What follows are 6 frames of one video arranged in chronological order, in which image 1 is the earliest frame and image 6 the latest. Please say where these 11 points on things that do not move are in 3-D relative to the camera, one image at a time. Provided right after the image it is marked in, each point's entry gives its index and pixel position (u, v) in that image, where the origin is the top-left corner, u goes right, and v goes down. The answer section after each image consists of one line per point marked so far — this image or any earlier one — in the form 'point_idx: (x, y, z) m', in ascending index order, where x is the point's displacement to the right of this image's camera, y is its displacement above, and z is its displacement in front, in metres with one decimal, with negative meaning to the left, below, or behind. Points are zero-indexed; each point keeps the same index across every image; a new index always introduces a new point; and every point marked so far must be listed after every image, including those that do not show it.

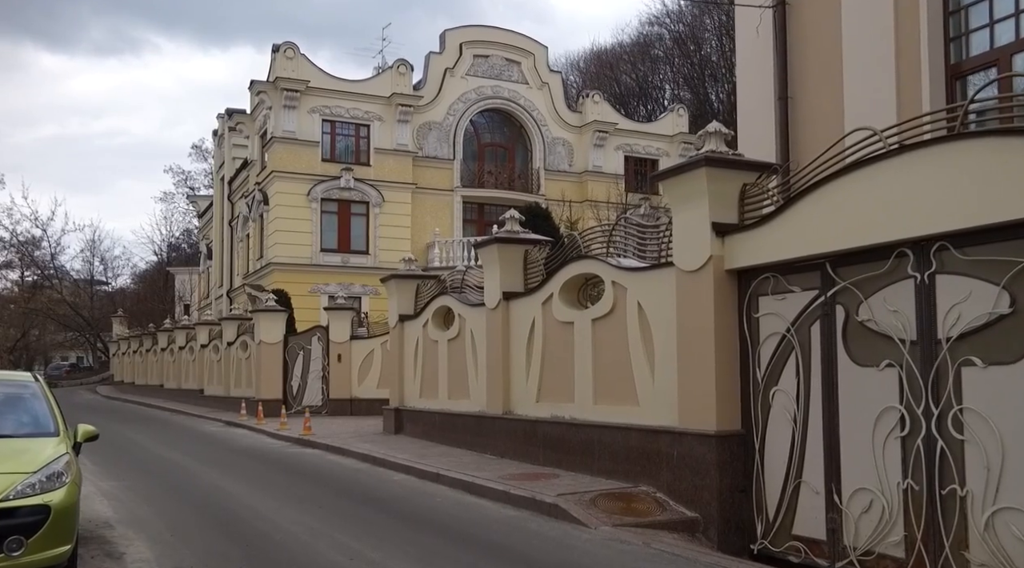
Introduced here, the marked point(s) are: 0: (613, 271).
0: (+1.2, +0.2, +11.4) m
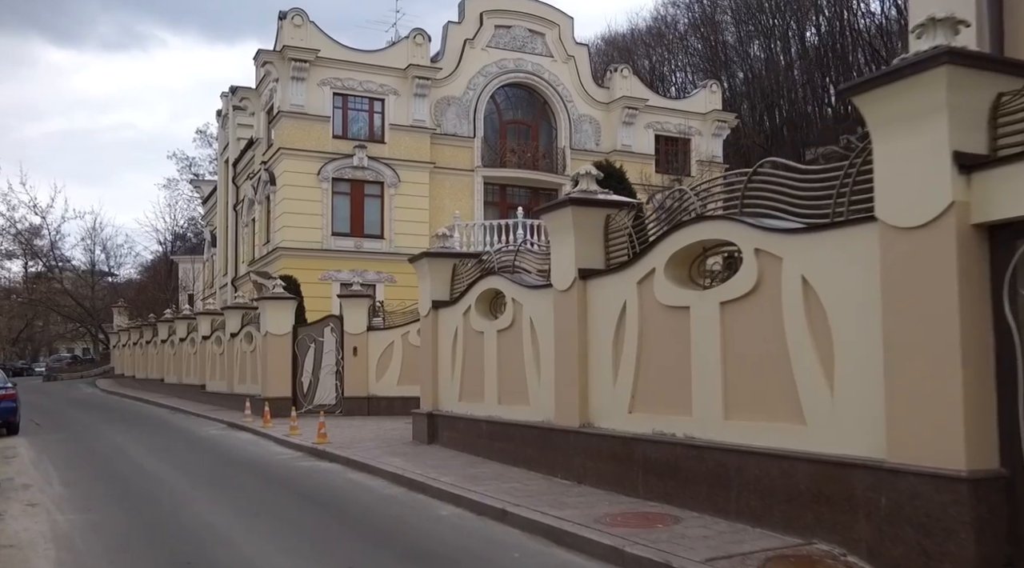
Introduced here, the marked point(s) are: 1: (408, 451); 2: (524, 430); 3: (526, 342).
0: (+2.1, +0.4, +8.2) m
1: (-1.6, -2.6, +14.7) m
2: (+0.1, -1.9, +12.0) m
3: (+0.2, -0.8, +12.4) m
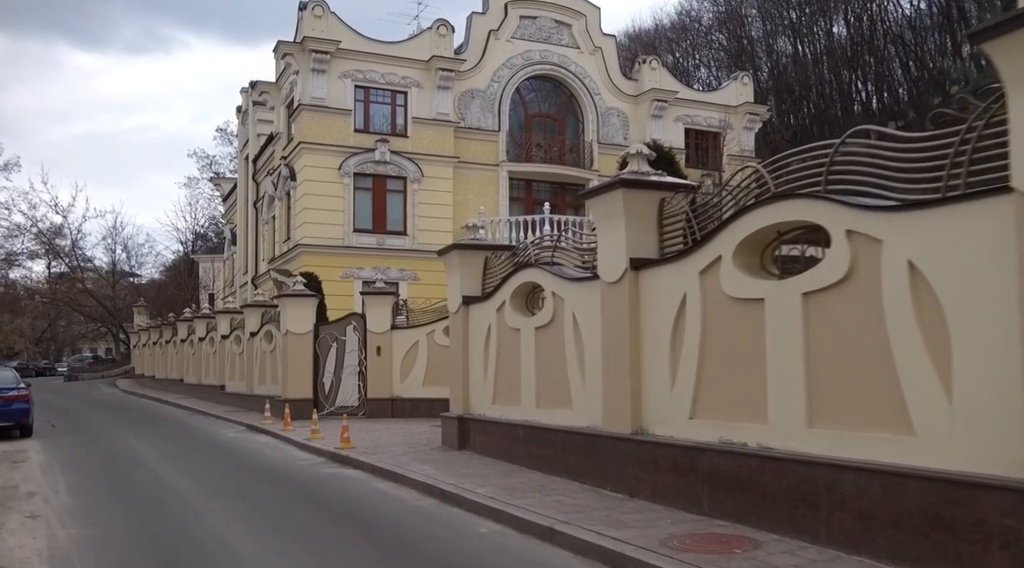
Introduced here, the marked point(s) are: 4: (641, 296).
0: (+2.5, +0.5, +7.0) m
1: (-1.1, -2.5, +13.6) m
2: (+0.6, -1.8, +10.9) m
3: (+0.7, -0.7, +11.4) m
4: (+1.3, -0.1, +9.7) m
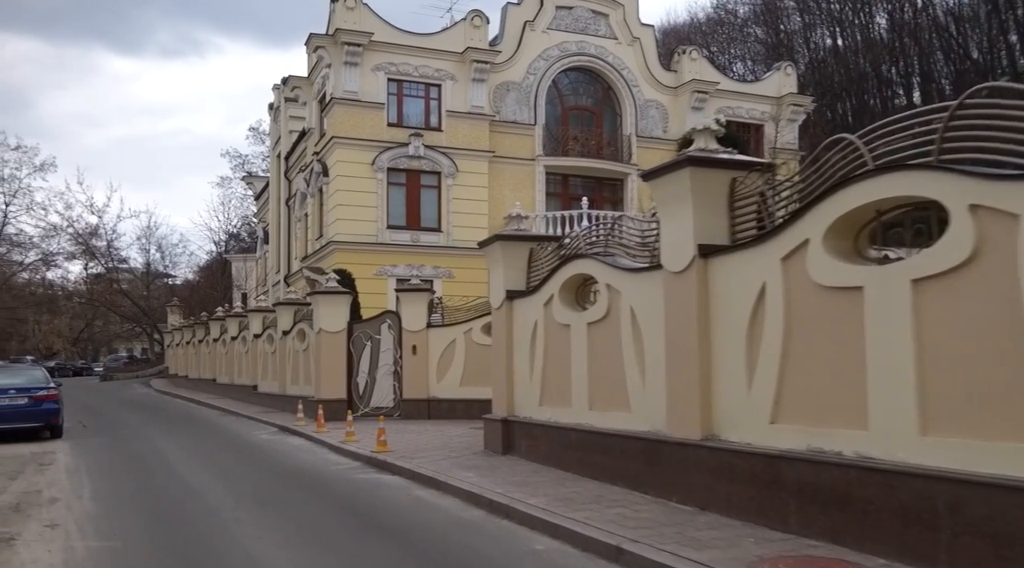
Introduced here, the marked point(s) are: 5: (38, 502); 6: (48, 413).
0: (+2.9, +0.6, +6.0) m
1: (-0.4, -2.4, +12.7) m
2: (+1.2, -1.7, +10.0) m
3: (+1.2, -0.6, +10.4) m
4: (+1.8, 0.0, +8.8) m
5: (-6.1, -2.8, +12.1) m
6: (-9.3, -2.6, +18.9) m
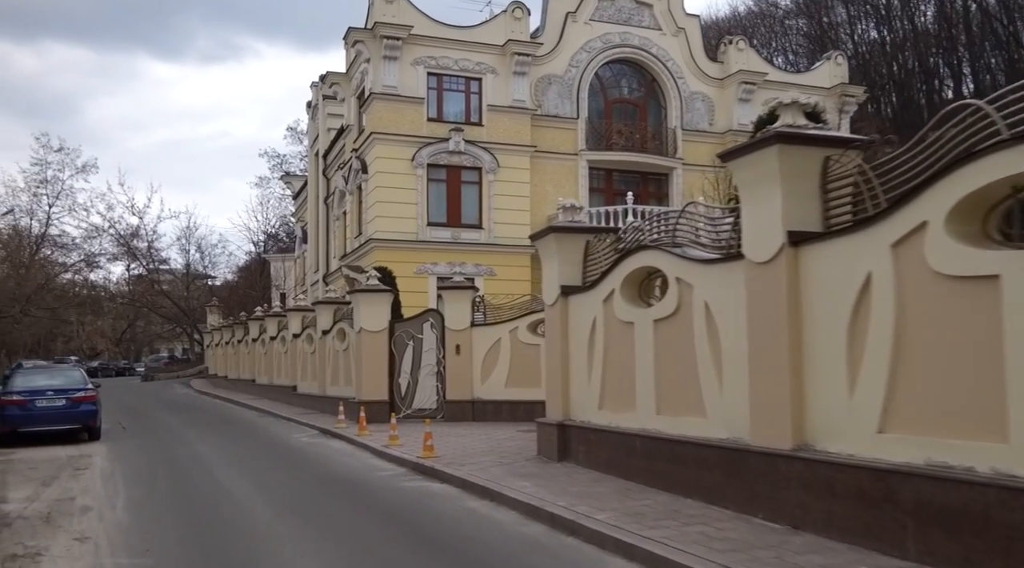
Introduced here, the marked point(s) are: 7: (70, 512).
0: (+3.4, +0.7, +5.0) m
1: (+0.3, -2.4, +11.9) m
2: (+1.8, -1.6, +9.0) m
3: (+1.9, -0.5, +9.5) m
4: (+2.4, +0.1, +7.8) m
5: (-5.4, -2.8, +11.5) m
6: (-8.3, -2.6, +18.4) m
7: (-5.3, -2.8, +11.3) m
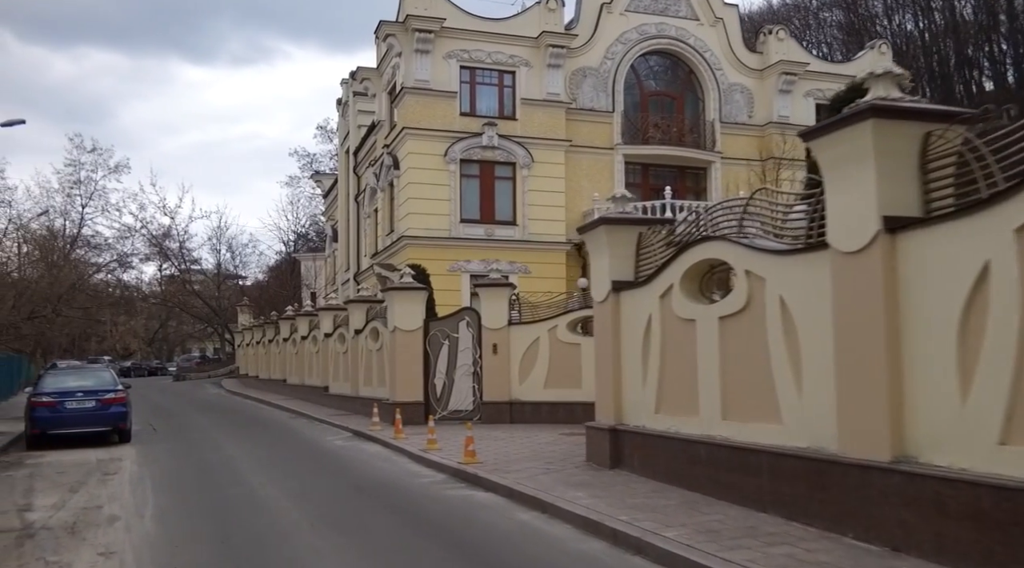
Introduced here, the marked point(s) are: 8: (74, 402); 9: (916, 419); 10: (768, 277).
0: (+3.7, +0.8, +4.2) m
1: (+0.9, -2.3, +11.1) m
2: (+2.3, -1.5, +8.2) m
3: (+2.4, -0.4, +8.6) m
4: (+2.9, +0.1, +7.0) m
5: (-4.8, -2.7, +10.9) m
6: (-7.5, -2.5, +17.9) m
7: (-4.8, -2.7, +10.7) m
8: (-8.1, -2.2, +17.4) m
9: (+2.9, -1.0, +6.8) m
10: (+2.4, +0.1, +8.7) m
